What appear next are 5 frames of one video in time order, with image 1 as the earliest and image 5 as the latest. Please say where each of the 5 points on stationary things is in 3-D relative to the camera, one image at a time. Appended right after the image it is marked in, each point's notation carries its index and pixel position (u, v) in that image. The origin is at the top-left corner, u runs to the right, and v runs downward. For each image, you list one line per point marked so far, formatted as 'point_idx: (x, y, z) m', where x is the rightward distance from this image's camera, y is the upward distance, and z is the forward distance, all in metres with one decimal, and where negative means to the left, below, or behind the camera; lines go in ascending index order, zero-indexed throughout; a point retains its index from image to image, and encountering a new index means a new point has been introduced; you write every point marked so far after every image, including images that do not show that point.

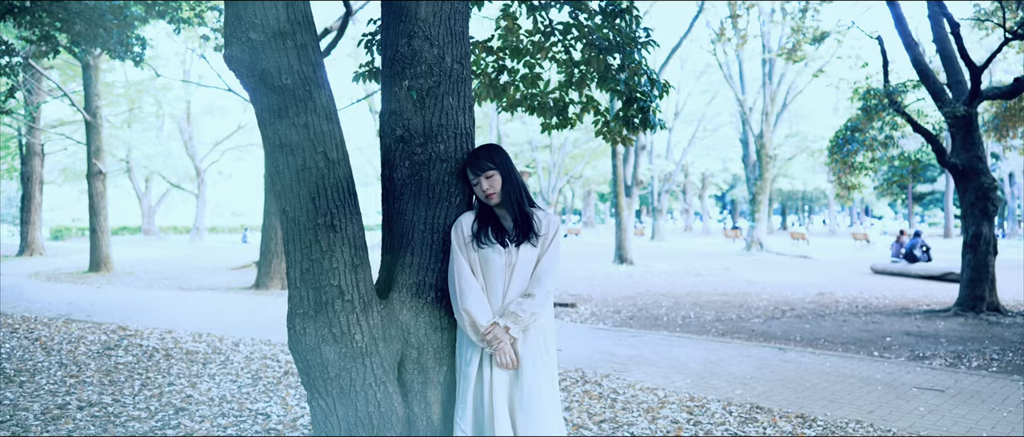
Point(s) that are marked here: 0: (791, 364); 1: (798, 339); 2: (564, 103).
0: (+3.1, -1.6, +7.6) m
1: (+3.9, -1.6, +9.3) m
2: (+0.4, +0.9, +5.5) m
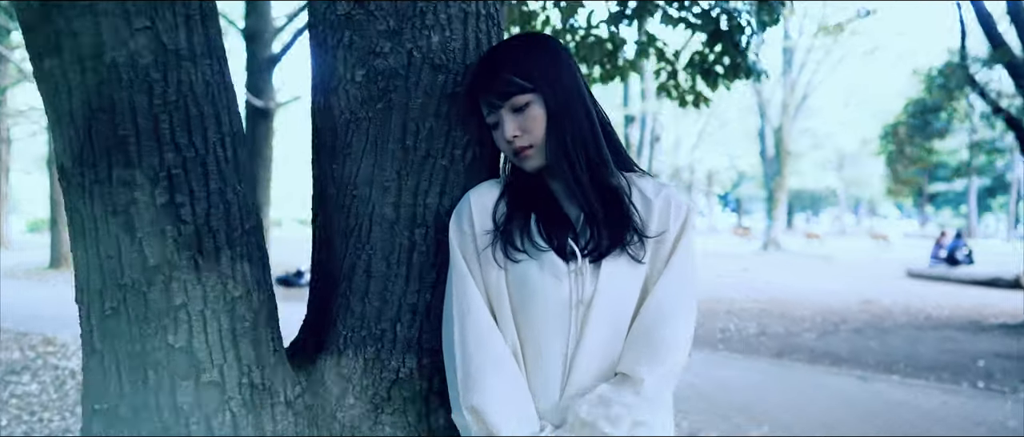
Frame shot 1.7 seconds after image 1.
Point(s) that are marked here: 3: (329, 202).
0: (+3.2, -1.6, +5.9) m
1: (+4.0, -1.6, +7.7) m
2: (+0.6, +1.0, +3.8) m
3: (-0.4, 0.0, +1.6) m
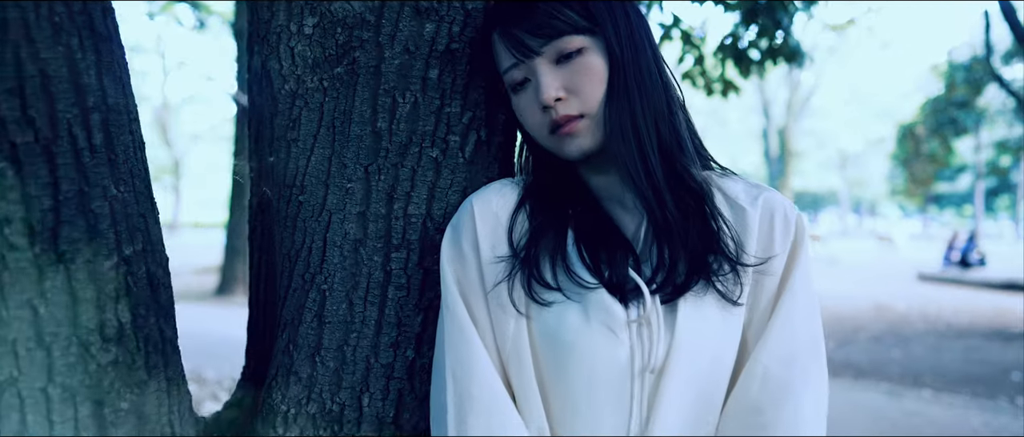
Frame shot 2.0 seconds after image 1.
0: (+3.2, -1.6, +5.5) m
1: (+4.0, -1.6, +7.2) m
2: (+0.6, +0.9, +3.3) m
3: (-0.4, 0.0, +1.1) m
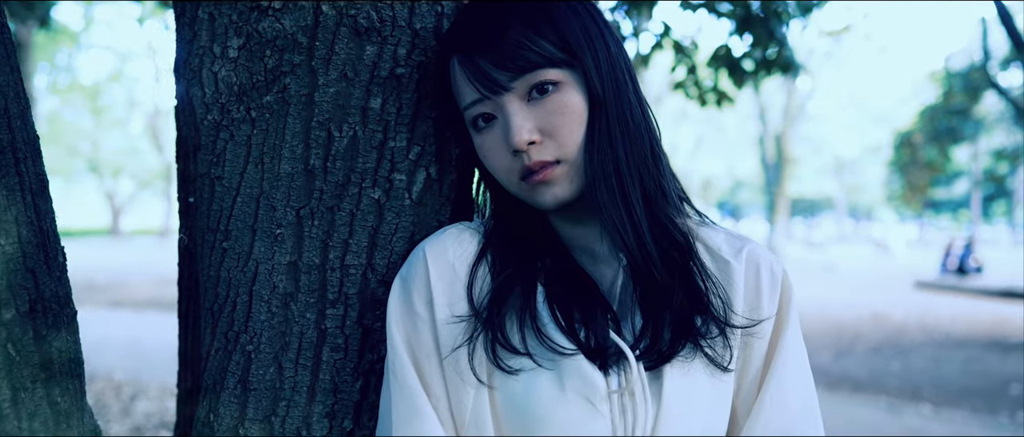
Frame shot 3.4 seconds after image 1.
0: (+3.2, -1.7, +5.3) m
1: (+3.9, -1.7, +7.1) m
2: (+0.5, +0.9, +3.2) m
3: (-0.4, -0.1, +1.0) m
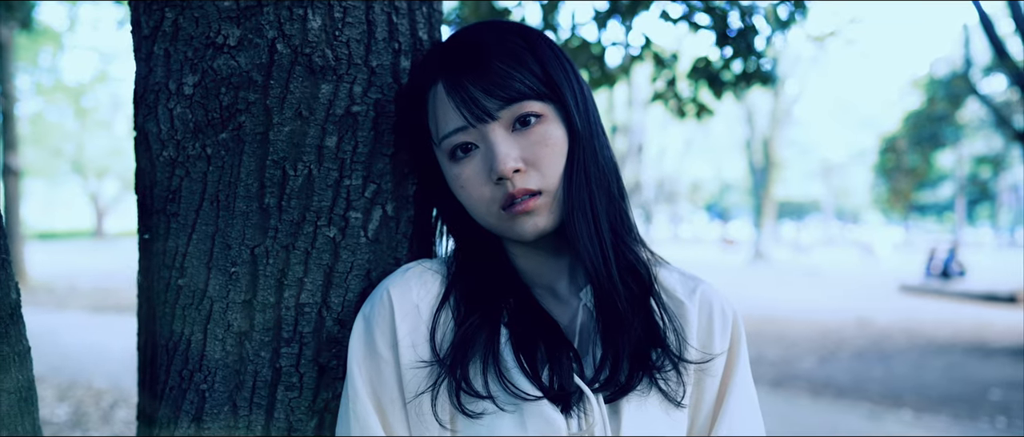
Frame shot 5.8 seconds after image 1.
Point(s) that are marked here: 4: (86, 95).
0: (+3.0, -1.8, +5.4) m
1: (+3.8, -1.8, +7.1) m
2: (+0.4, +0.8, +3.2) m
3: (-0.5, -0.1, +1.0) m
4: (-7.1, +2.1, +11.5) m
